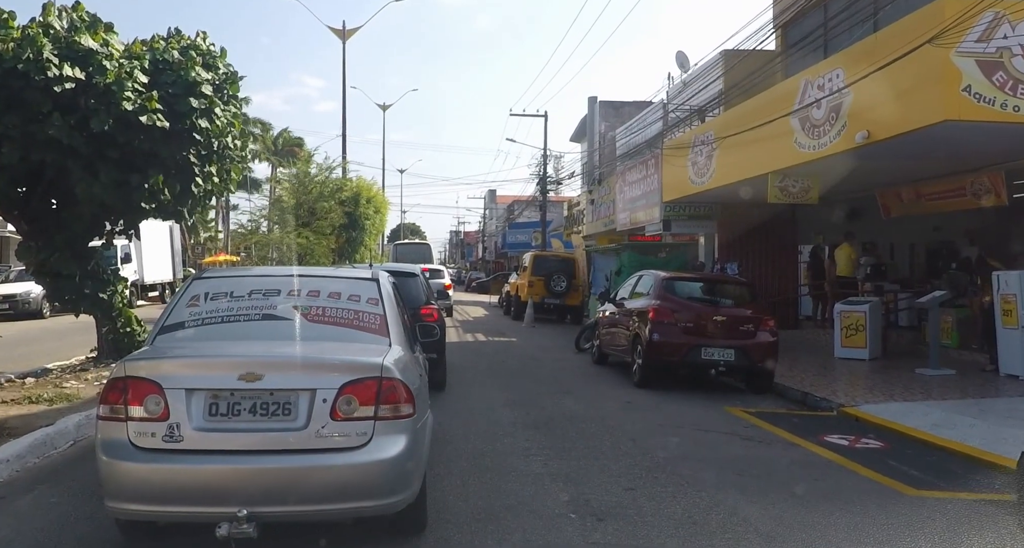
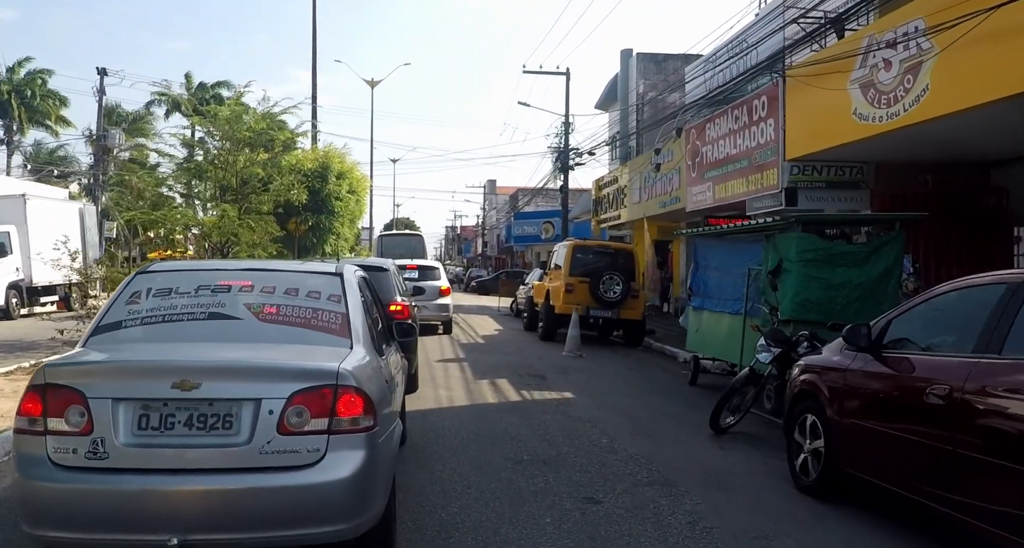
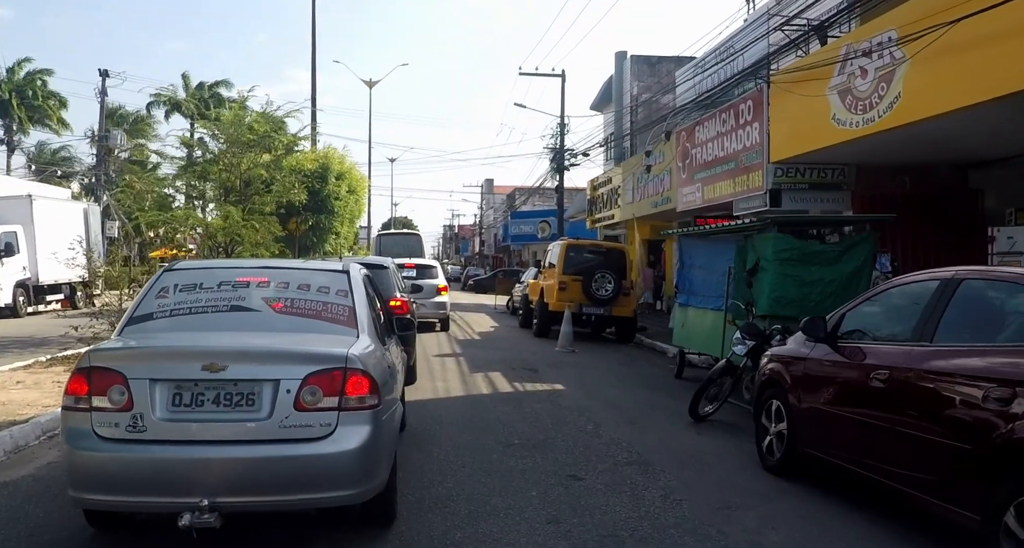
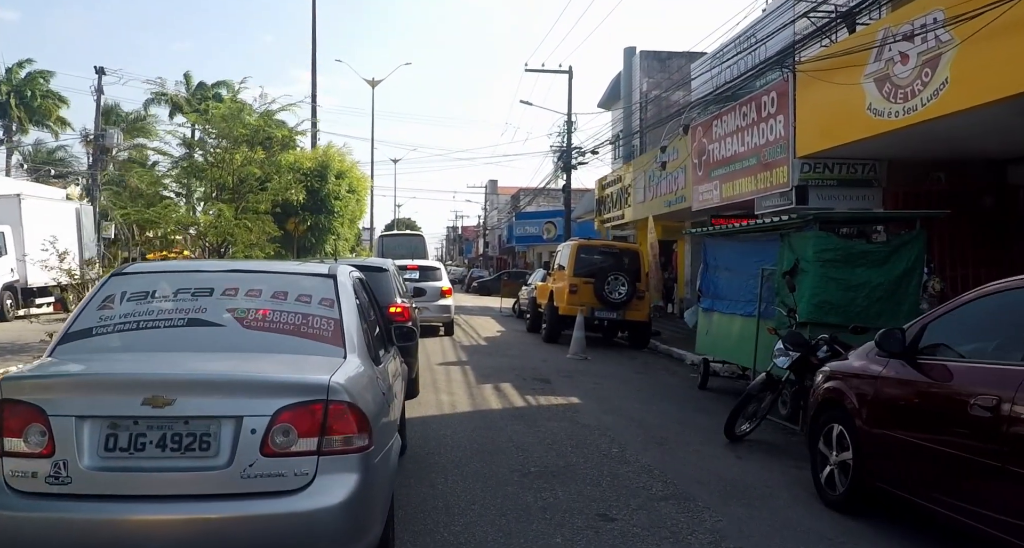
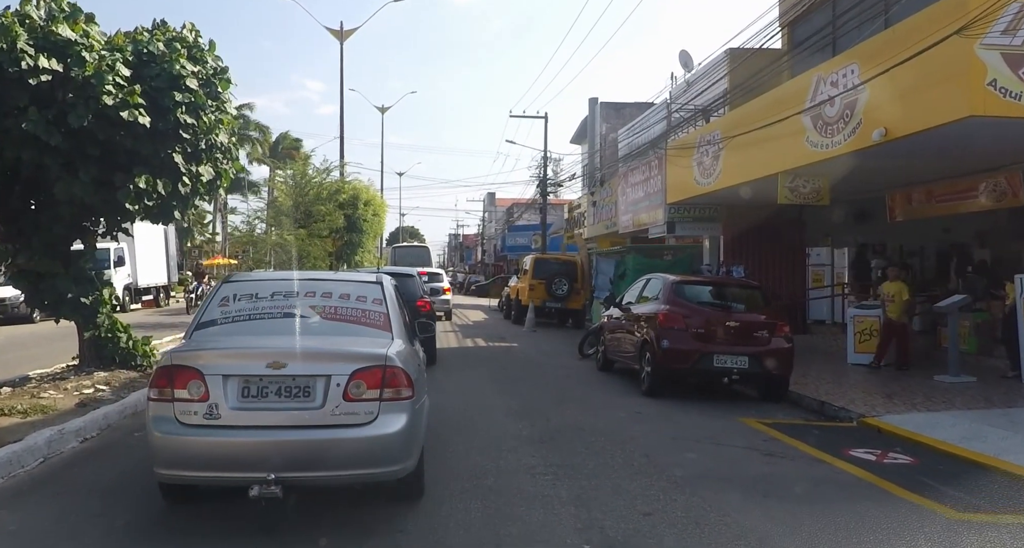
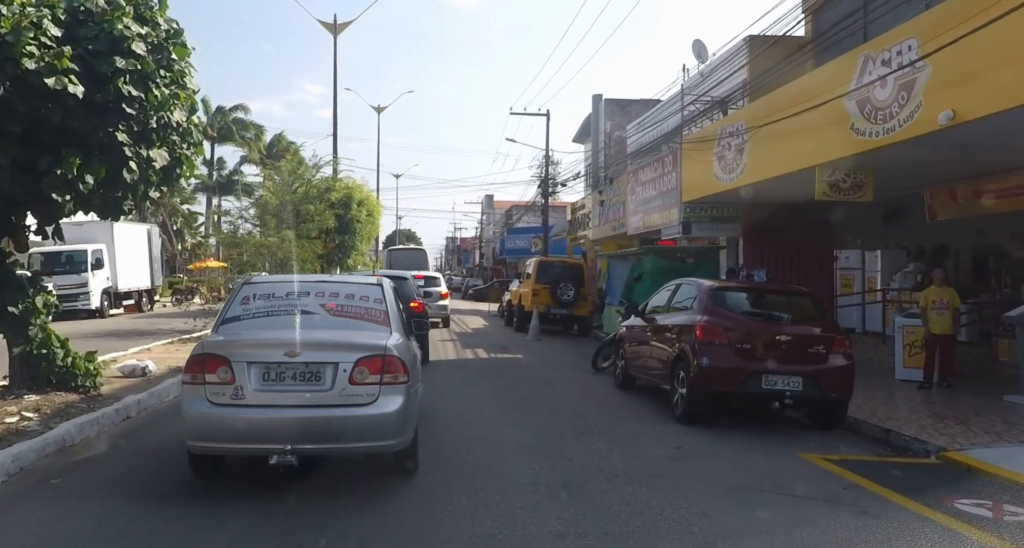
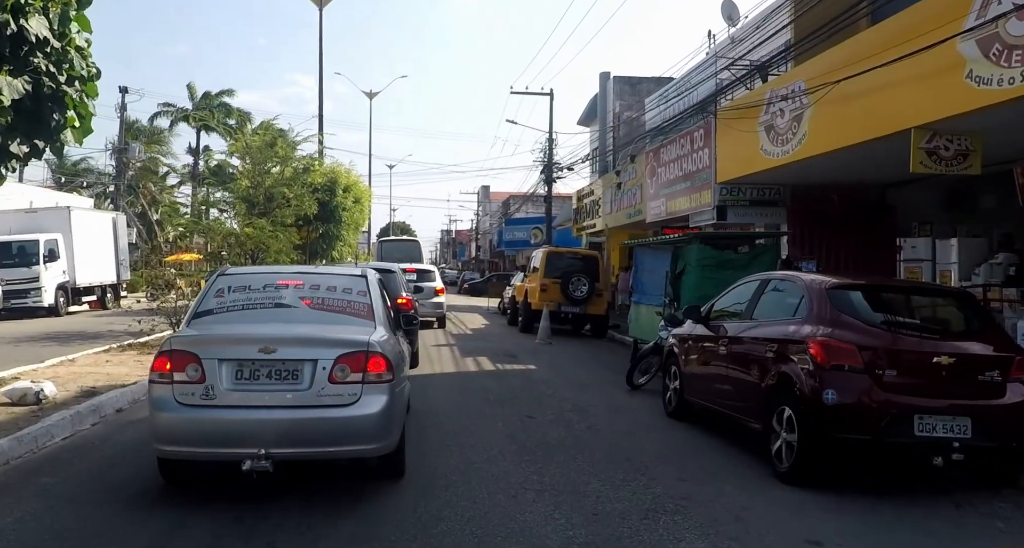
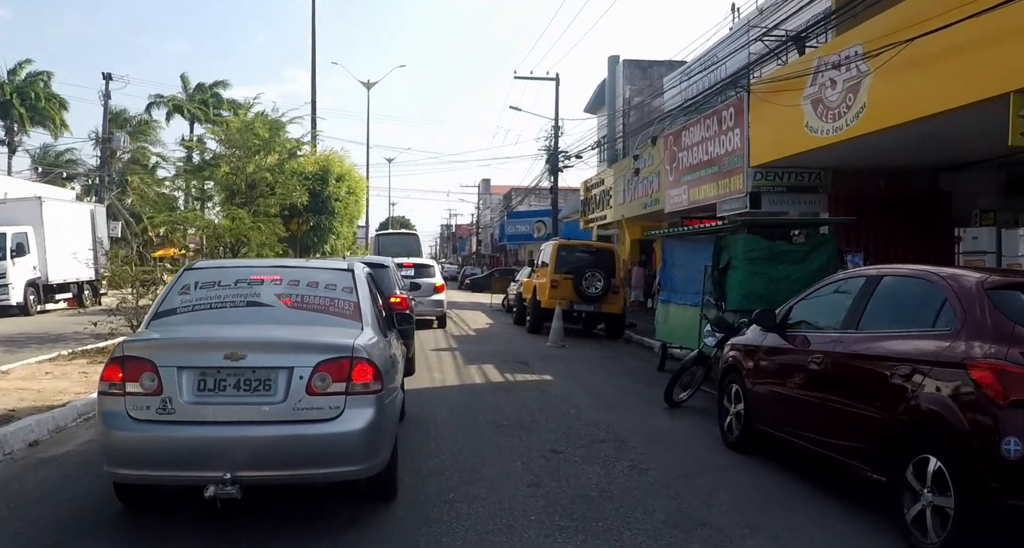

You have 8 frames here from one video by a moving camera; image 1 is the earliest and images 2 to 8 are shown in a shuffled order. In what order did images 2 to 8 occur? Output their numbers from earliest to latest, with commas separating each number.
5, 6, 7, 8, 3, 2, 4
